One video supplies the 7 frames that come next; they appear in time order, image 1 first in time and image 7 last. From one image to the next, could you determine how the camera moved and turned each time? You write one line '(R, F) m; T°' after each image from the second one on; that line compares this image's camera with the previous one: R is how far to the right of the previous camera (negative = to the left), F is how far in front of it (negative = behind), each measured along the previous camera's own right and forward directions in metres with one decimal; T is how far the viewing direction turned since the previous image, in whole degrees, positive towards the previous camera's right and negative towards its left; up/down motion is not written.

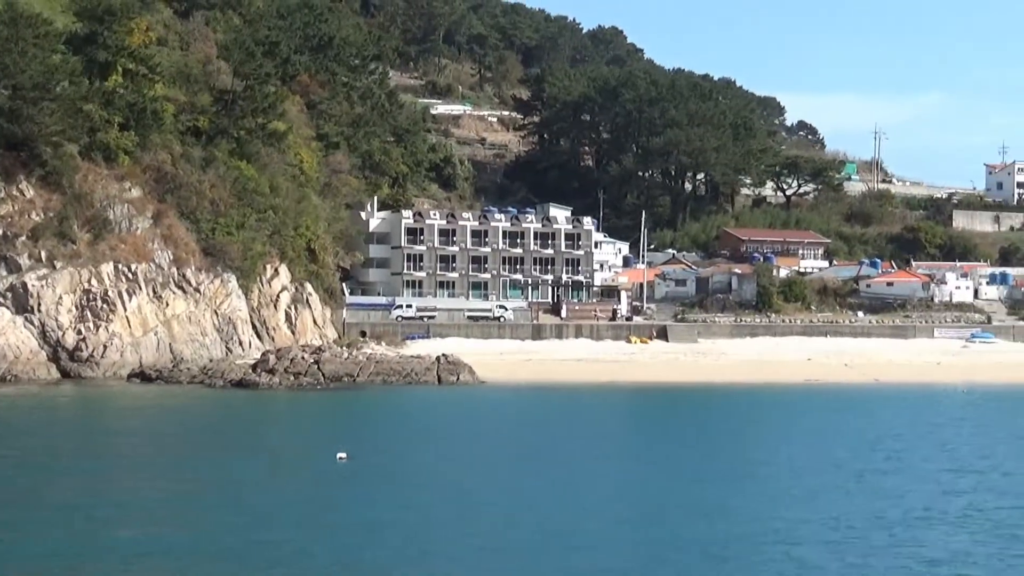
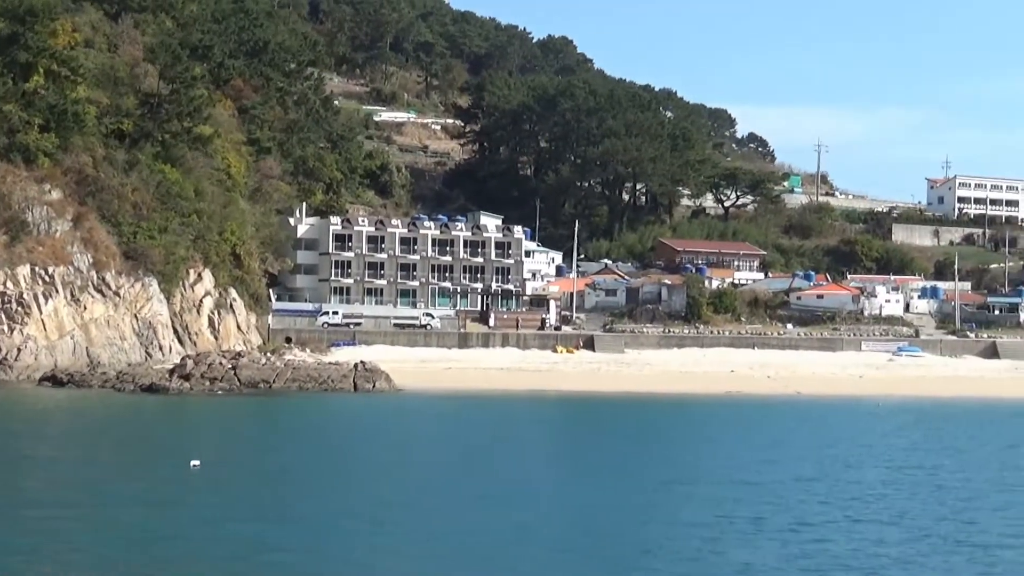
(+0.9, +0.2) m; +1°
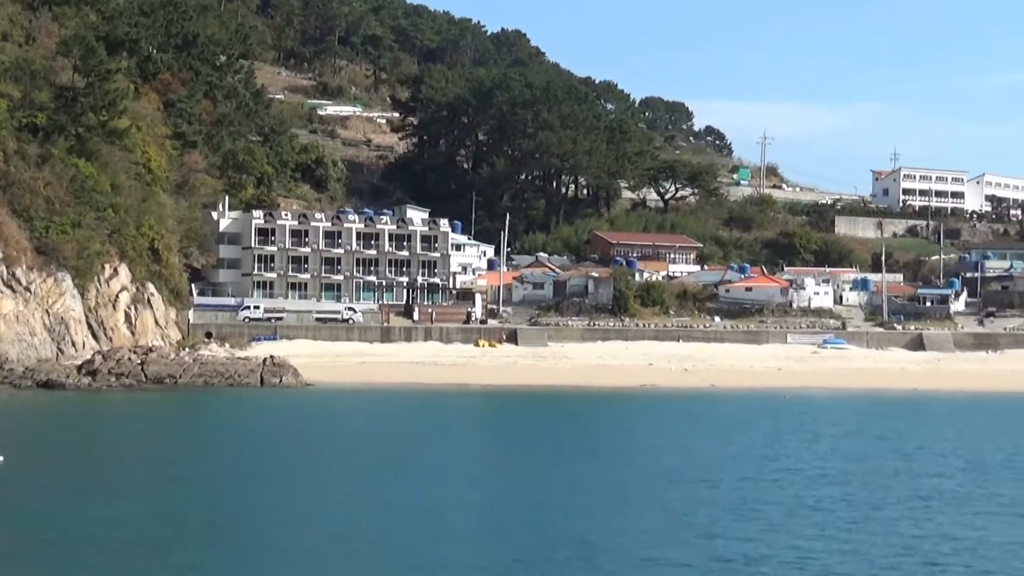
(+1.4, +0.4) m; +1°
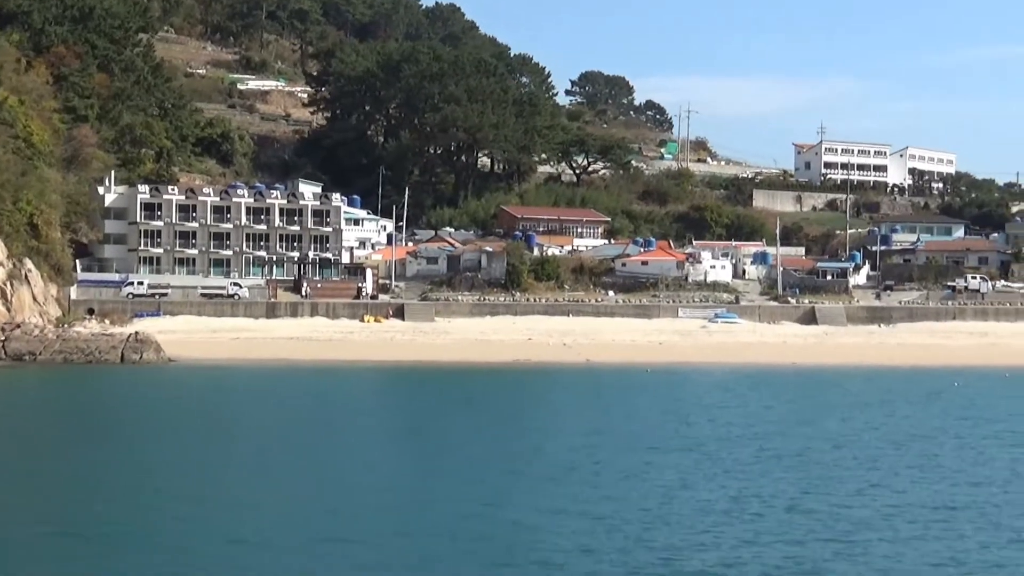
(+2.1, +0.5) m; +1°
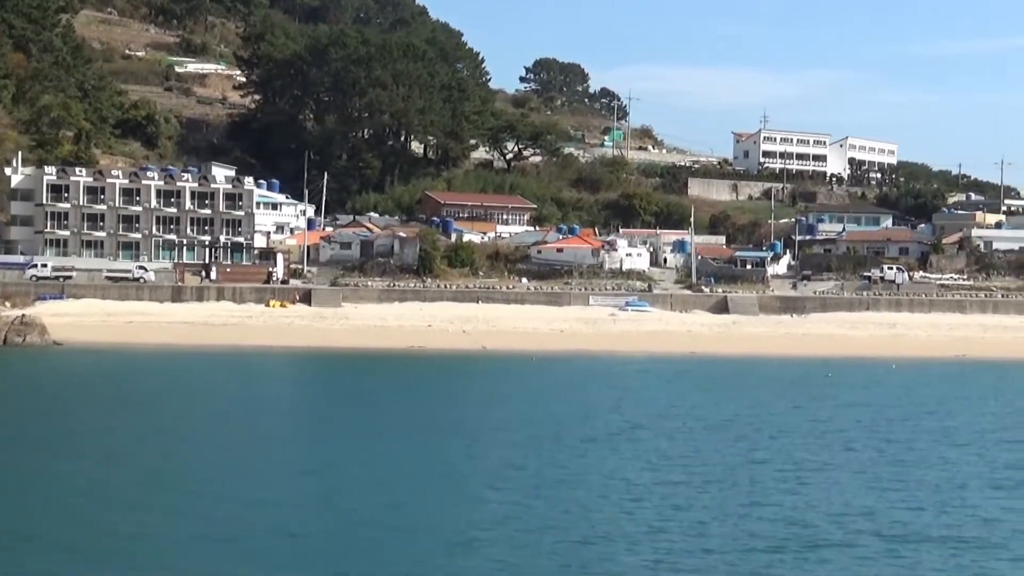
(+1.7, +0.4) m; +1°
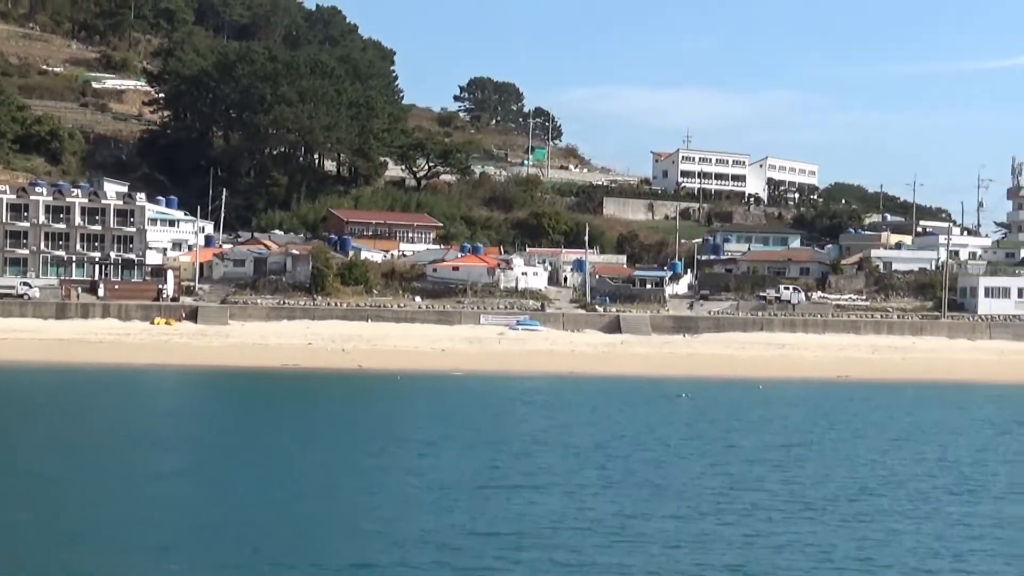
(+1.7, +0.4) m; +1°
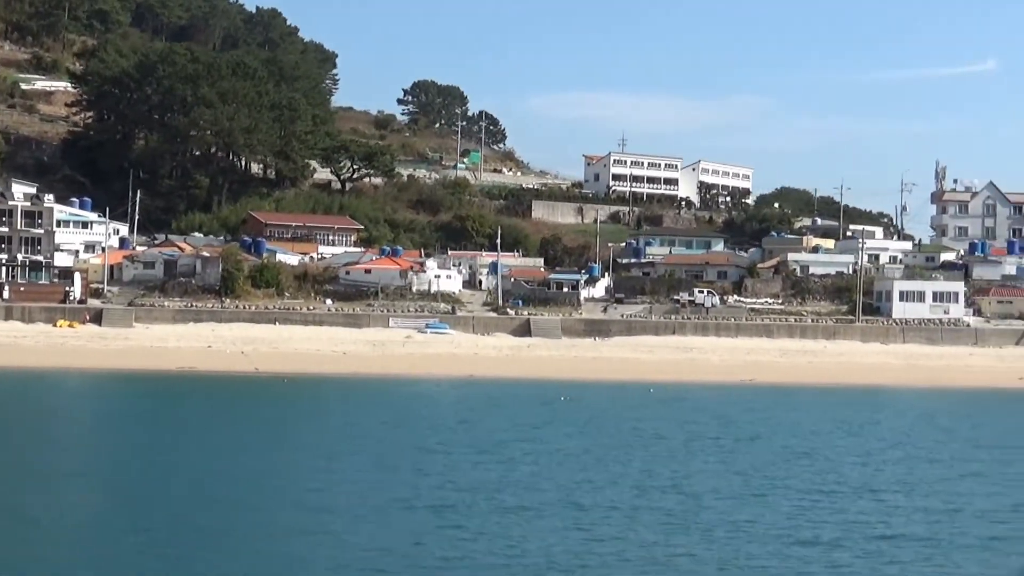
(+1.3, +0.4) m; +1°
